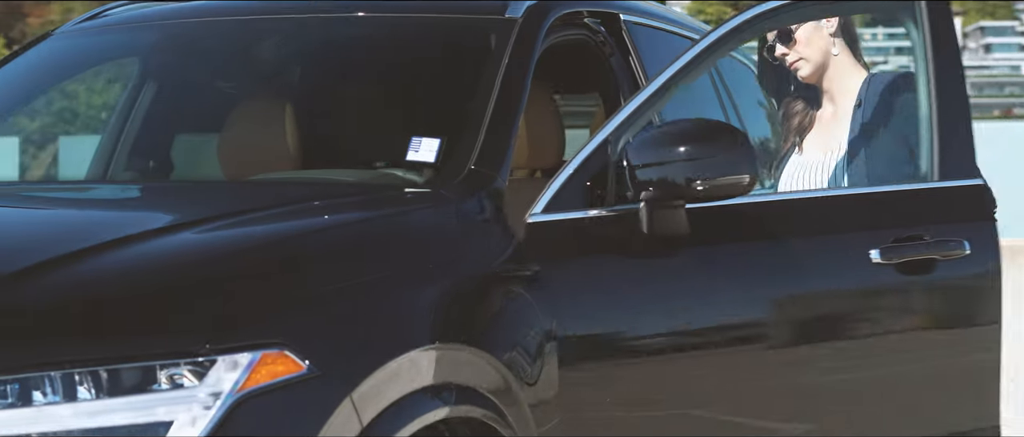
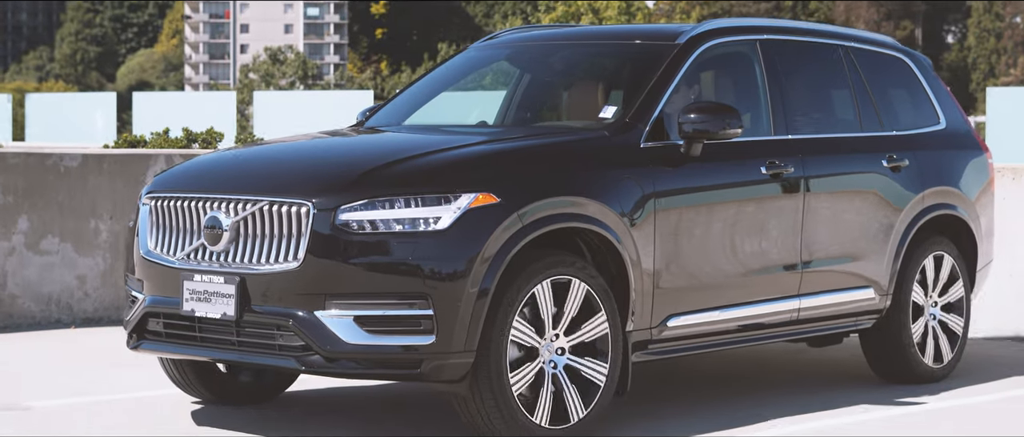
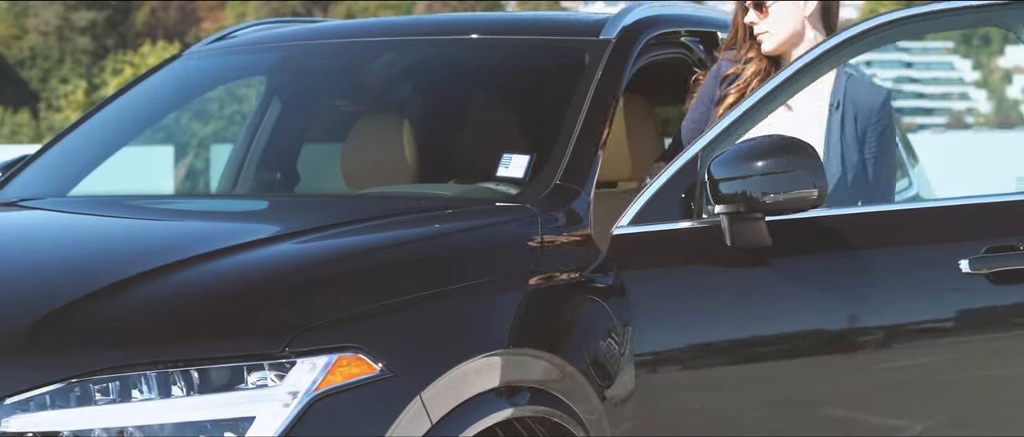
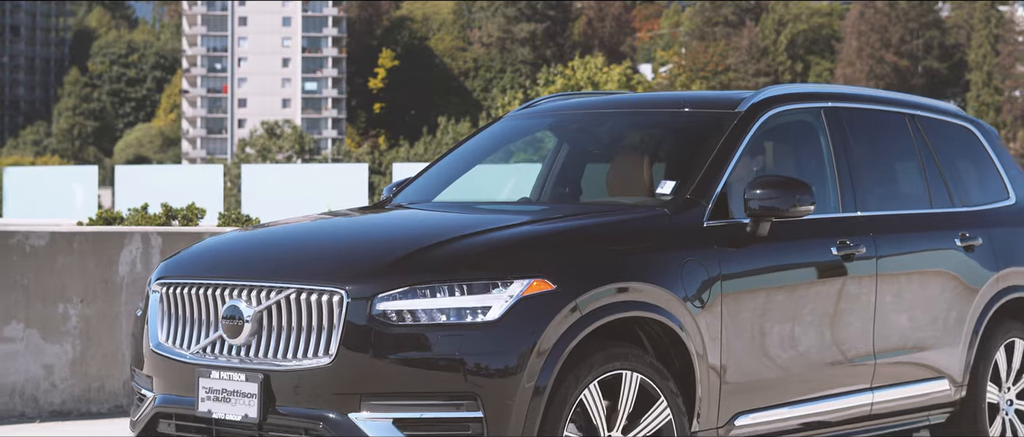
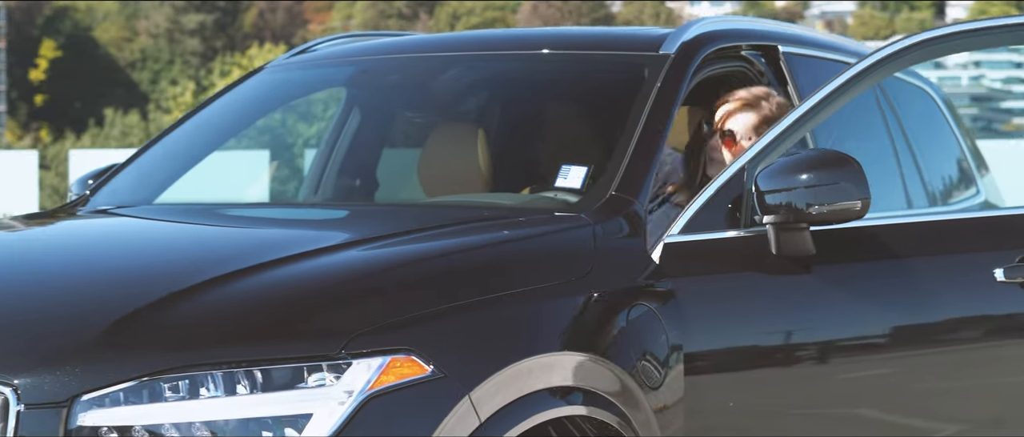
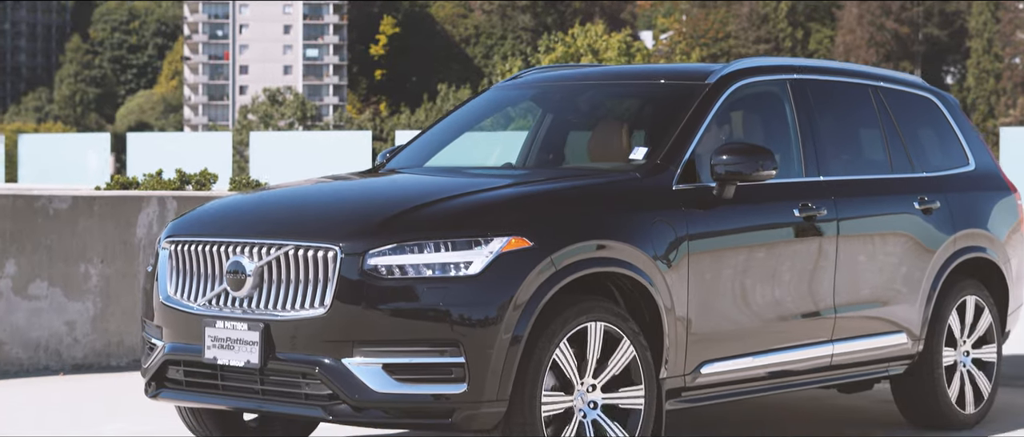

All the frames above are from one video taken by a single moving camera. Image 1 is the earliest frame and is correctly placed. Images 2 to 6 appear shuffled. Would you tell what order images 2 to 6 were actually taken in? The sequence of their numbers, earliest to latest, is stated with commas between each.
3, 5, 4, 6, 2
